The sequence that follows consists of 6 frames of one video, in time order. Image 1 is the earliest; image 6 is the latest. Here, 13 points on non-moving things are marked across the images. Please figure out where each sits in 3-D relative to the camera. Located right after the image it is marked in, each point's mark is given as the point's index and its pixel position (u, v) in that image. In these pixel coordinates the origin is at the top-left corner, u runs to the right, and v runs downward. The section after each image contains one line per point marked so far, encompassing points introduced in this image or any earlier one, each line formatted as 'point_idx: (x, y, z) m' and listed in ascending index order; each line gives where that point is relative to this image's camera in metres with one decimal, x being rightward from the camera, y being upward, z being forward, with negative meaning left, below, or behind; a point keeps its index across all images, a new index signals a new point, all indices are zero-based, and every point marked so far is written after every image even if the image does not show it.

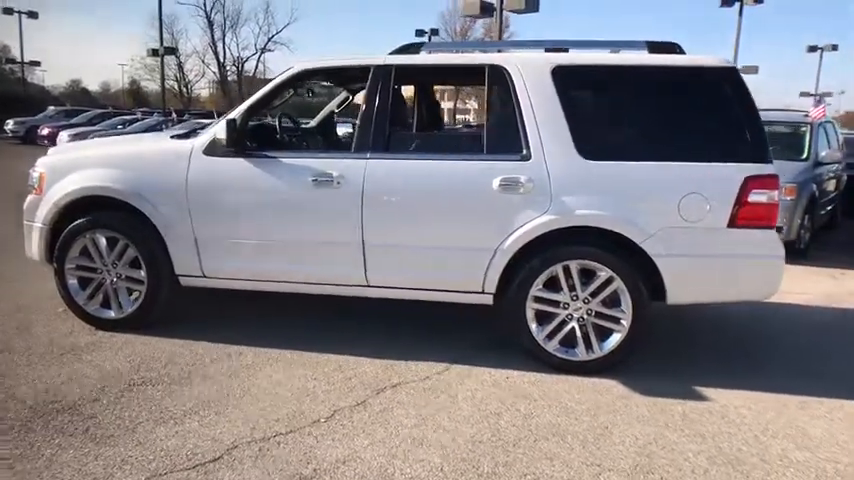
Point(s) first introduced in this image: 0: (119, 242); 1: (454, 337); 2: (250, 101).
0: (-2.4, 0.0, +5.0) m
1: (+0.2, -0.8, +5.0) m
2: (-1.3, +1.1, +4.8) m
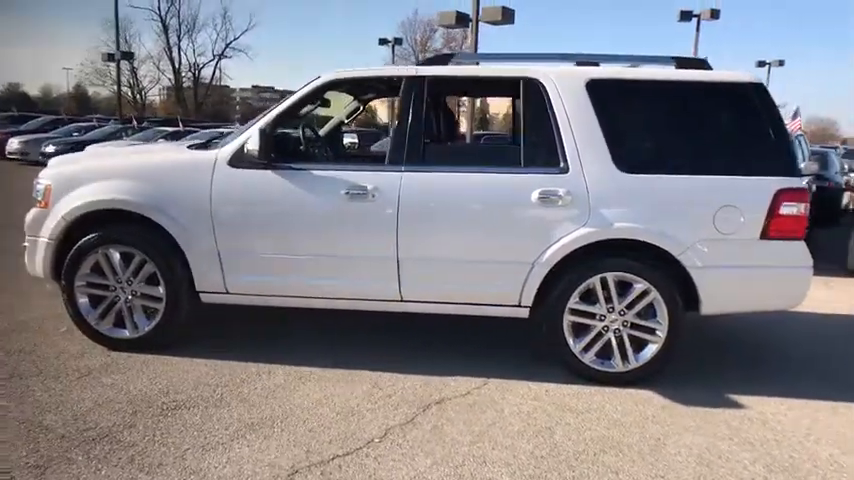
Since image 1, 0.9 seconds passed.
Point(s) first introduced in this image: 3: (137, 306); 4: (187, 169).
0: (-2.2, -0.1, +4.8) m
1: (+0.4, -0.9, +5.0) m
2: (-1.1, +1.0, +4.7) m
3: (-2.2, -0.5, +4.8) m
4: (-1.8, +0.5, +4.7) m
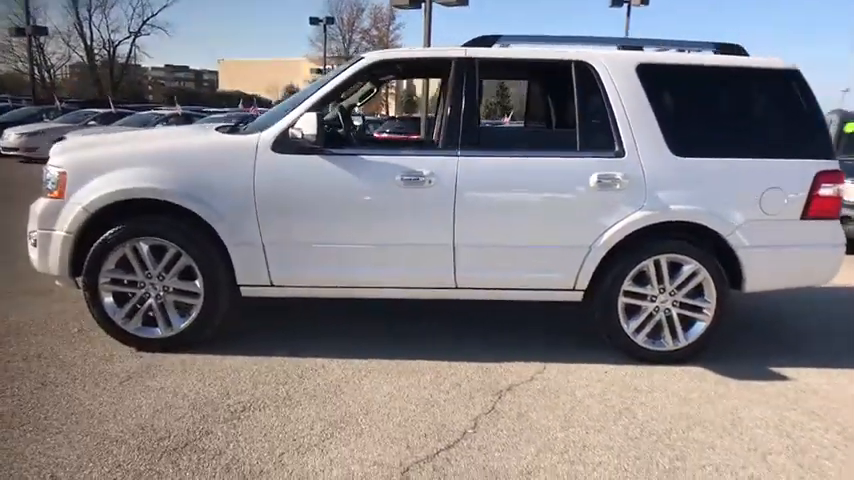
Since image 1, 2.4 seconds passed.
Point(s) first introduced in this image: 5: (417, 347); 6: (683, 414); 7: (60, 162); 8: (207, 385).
0: (-1.8, -0.1, +4.4) m
1: (+0.8, -0.7, +5.0) m
2: (-0.7, +1.1, +4.5) m
3: (-1.8, -0.4, +4.5) m
4: (-1.4, +0.6, +4.4) m
5: (-0.1, -0.8, +4.7) m
6: (+1.6, -1.1, +3.8) m
7: (-2.6, +0.5, +4.4) m
8: (-1.4, -0.9, +4.0) m
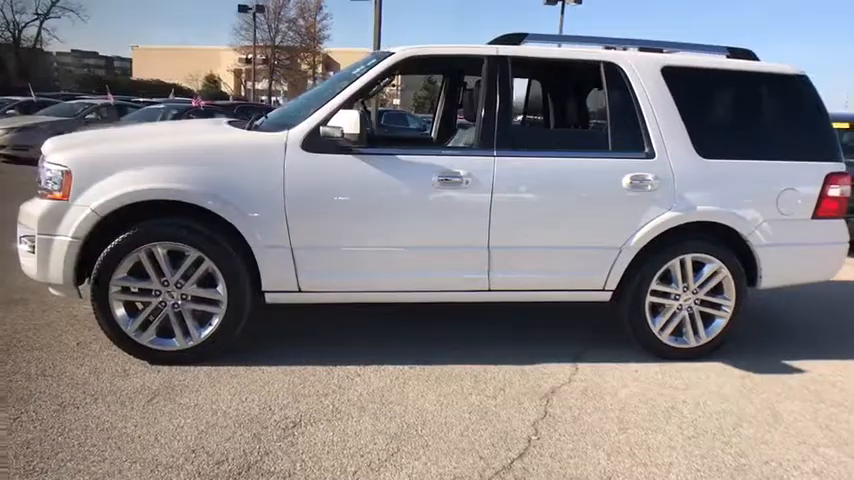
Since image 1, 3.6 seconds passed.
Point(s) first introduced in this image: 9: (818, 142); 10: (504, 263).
0: (-1.6, -0.1, +4.1) m
1: (+1.0, -0.7, +5.0) m
2: (-0.5, +1.0, +4.3) m
3: (-1.6, -0.5, +4.2) m
4: (-1.2, +0.6, +4.1) m
5: (+0.1, -0.8, +4.6) m
6: (+1.9, -1.1, +3.9) m
7: (-2.3, +0.5, +4.0) m
8: (-1.1, -1.0, +3.7) m
9: (+3.0, +0.7, +4.7) m
10: (+0.5, -0.2, +4.4) m
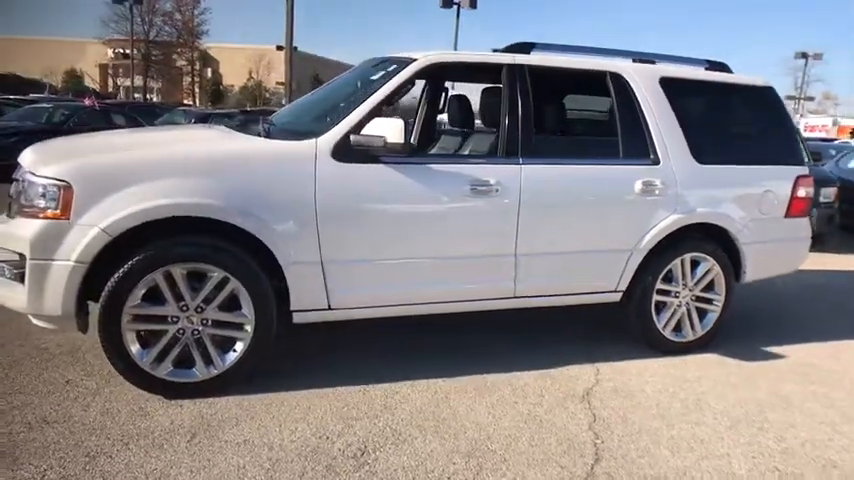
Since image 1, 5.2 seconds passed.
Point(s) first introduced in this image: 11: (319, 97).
0: (-1.3, -0.2, +3.8) m
1: (+1.0, -0.8, +5.1) m
2: (-0.3, +0.9, +4.1) m
3: (-1.3, -0.6, +3.8) m
4: (-0.9, +0.5, +3.8) m
5: (+0.3, -0.9, +4.5) m
6: (+2.1, -1.1, +4.2) m
7: (-2.1, +0.4, +3.5) m
8: (-0.7, -1.1, +3.5) m
9: (+3.0, +0.8, +5.2) m
10: (+0.7, -0.2, +4.4) m
11: (-0.8, +1.1, +4.9) m
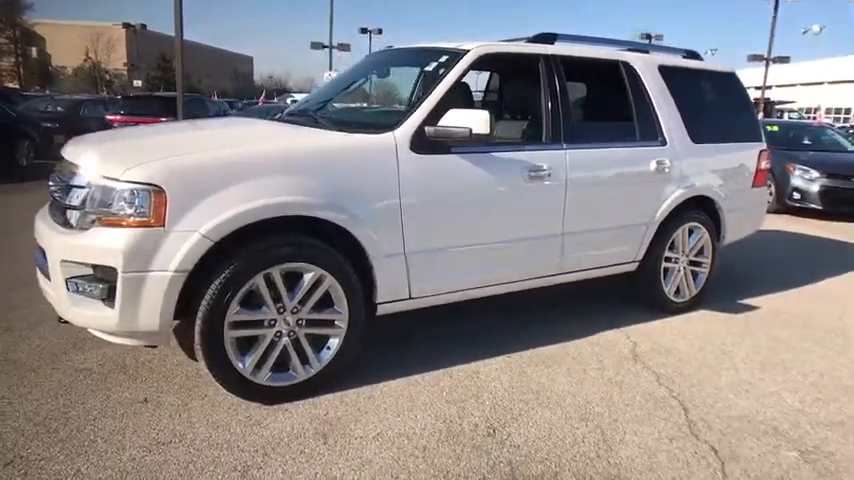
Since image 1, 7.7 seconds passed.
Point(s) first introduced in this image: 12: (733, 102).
0: (-0.7, -0.2, +3.7) m
1: (+1.3, -0.6, +5.5) m
2: (+0.1, +1.0, +4.2) m
3: (-0.7, -0.6, +3.7) m
4: (-0.4, +0.5, +3.8) m
5: (+0.7, -0.7, +4.8) m
6: (+2.6, -0.8, +4.9) m
7: (-1.4, +0.3, +3.3) m
8: (-0.1, -1.0, +3.6) m
9: (+3.1, +1.1, +6.0) m
10: (+1.1, -0.1, +4.8) m
11: (-0.6, +1.2, +4.8) m
12: (+2.9, +1.3, +5.9) m
